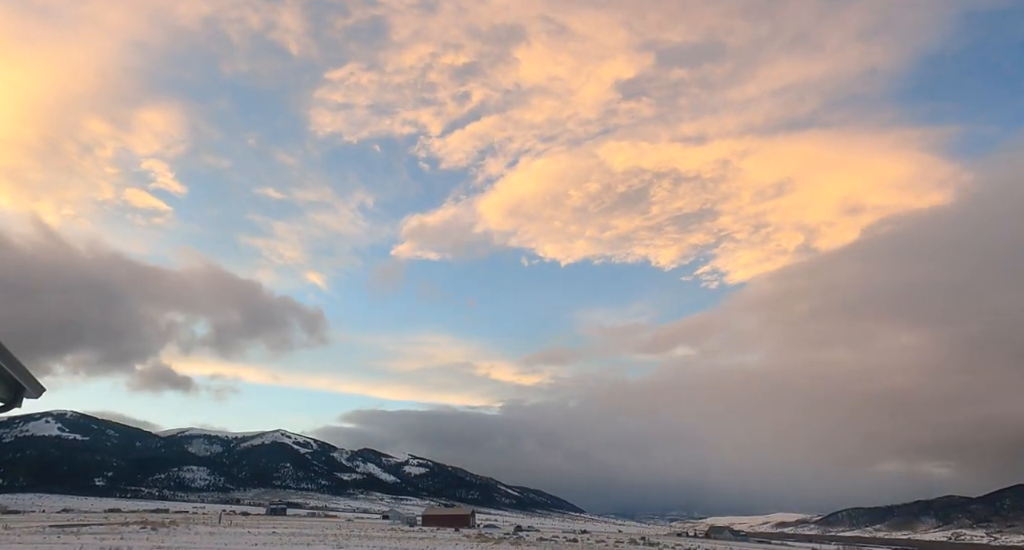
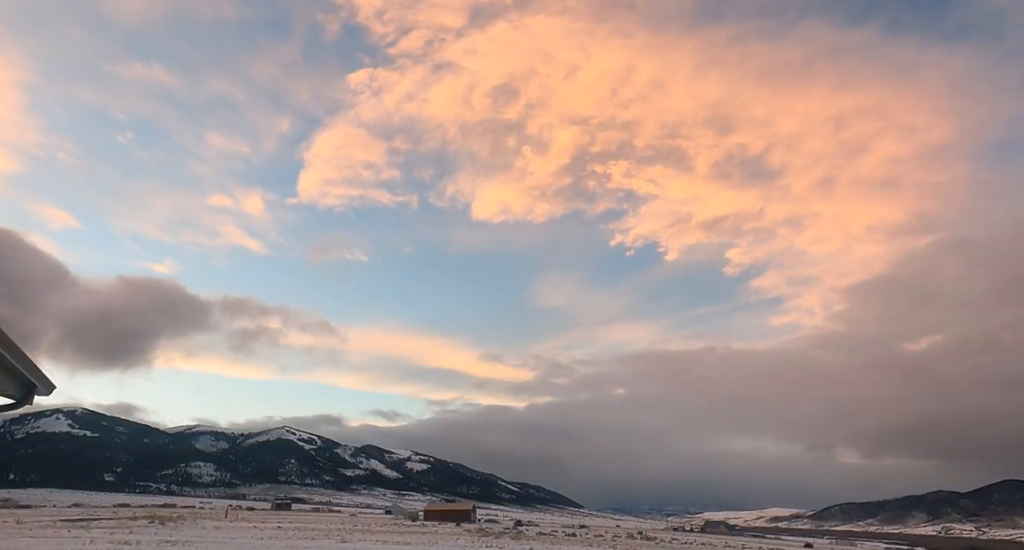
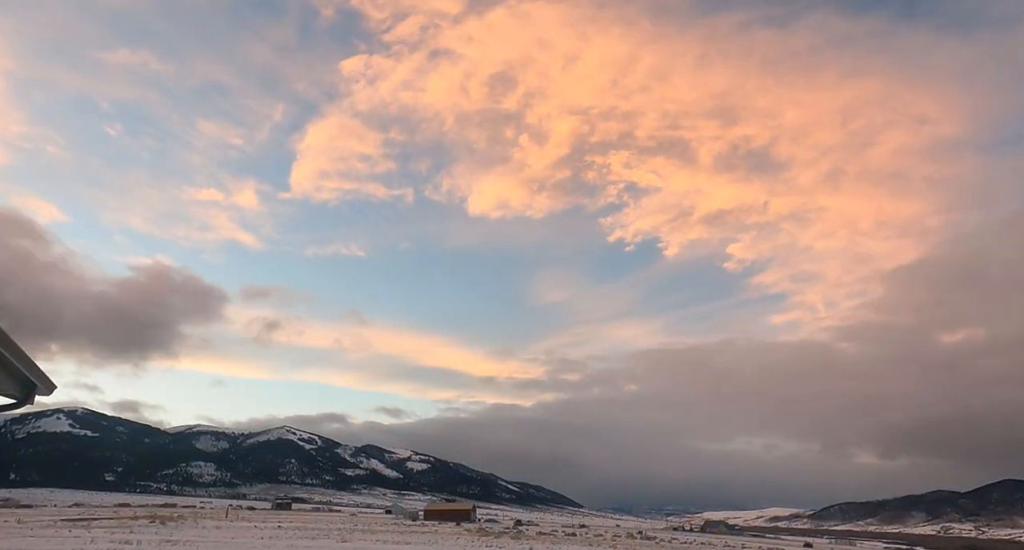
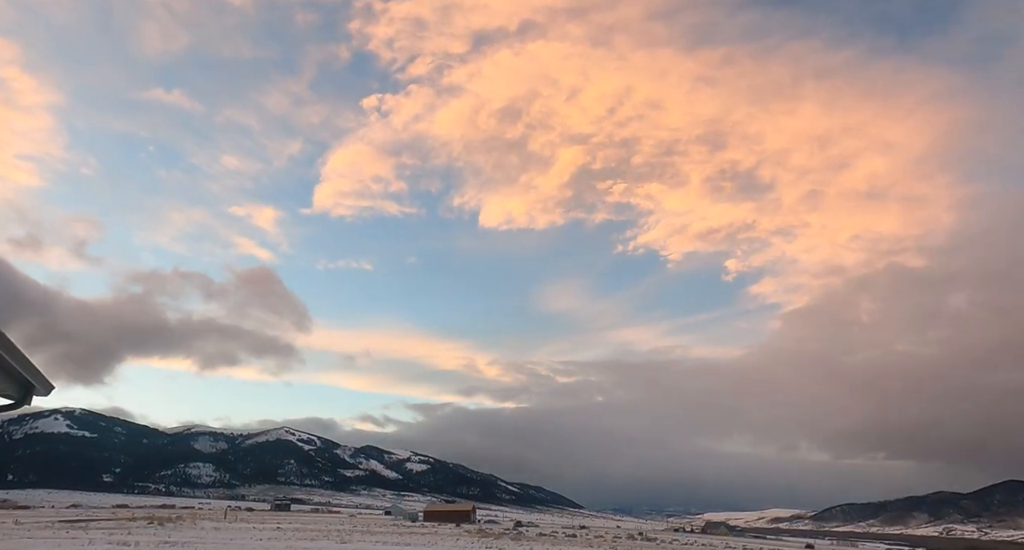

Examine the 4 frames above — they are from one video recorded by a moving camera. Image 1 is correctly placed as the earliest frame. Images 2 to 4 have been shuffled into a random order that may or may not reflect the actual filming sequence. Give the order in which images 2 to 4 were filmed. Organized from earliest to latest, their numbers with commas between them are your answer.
4, 2, 3
